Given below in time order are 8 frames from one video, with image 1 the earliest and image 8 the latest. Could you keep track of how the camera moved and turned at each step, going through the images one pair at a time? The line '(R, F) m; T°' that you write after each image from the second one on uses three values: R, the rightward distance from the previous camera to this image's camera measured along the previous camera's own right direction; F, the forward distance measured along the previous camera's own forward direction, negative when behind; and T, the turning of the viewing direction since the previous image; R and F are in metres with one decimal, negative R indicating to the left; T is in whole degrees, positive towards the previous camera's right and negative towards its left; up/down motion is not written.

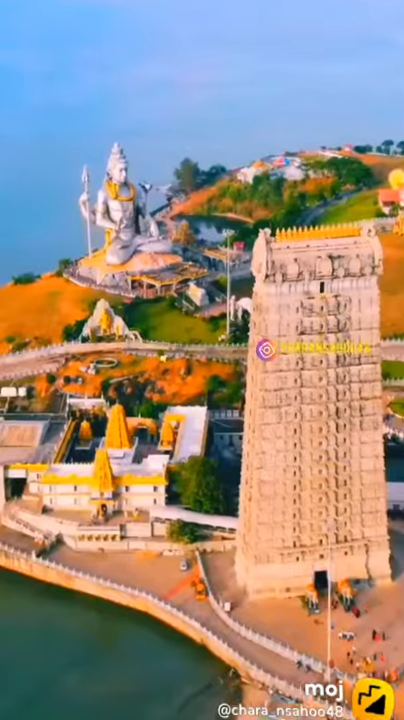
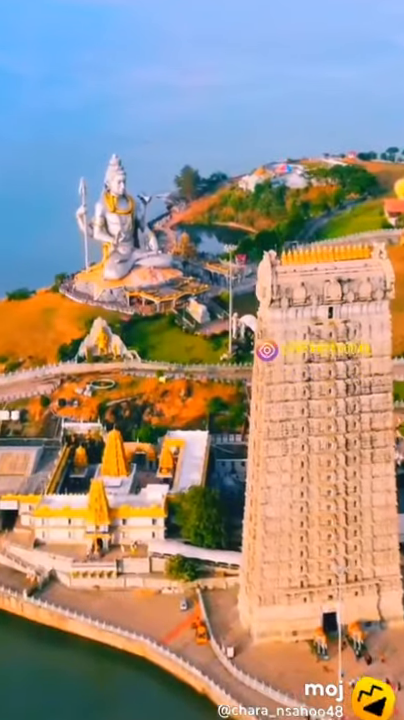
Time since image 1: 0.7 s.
(0.0, +1.3) m; 0°
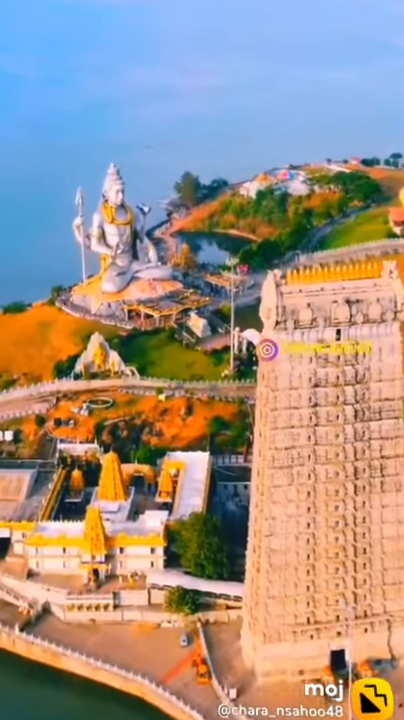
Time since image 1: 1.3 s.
(0.0, +1.1) m; 0°
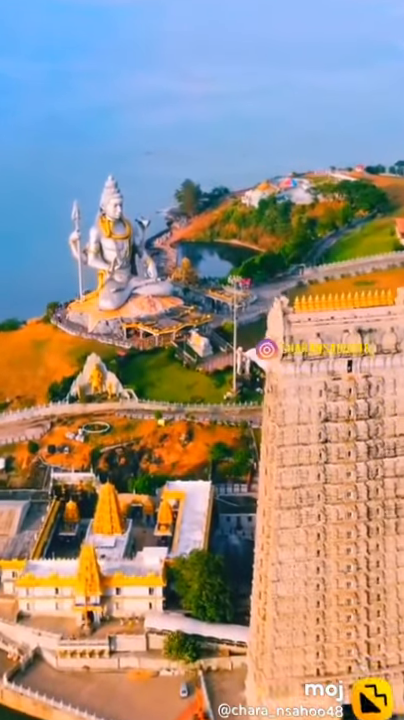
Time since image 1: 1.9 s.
(0.0, +1.4) m; 0°
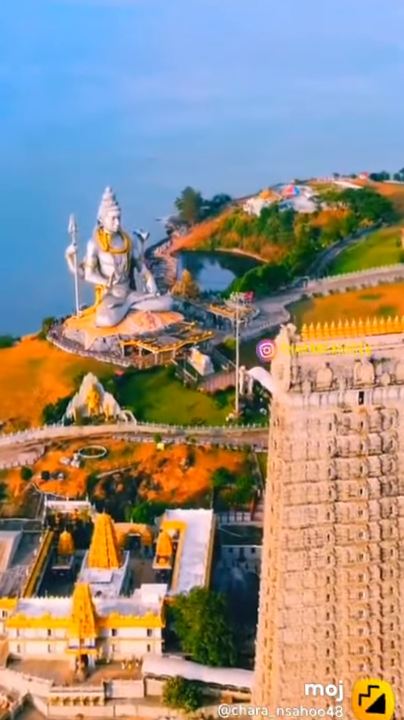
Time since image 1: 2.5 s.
(0.0, +1.3) m; 0°
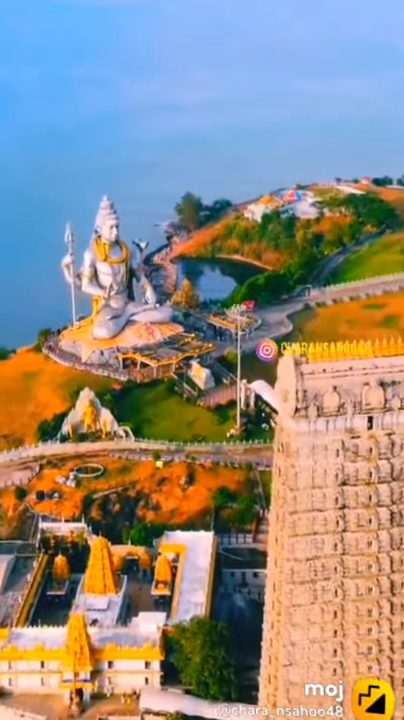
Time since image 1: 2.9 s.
(0.0, +0.9) m; 0°
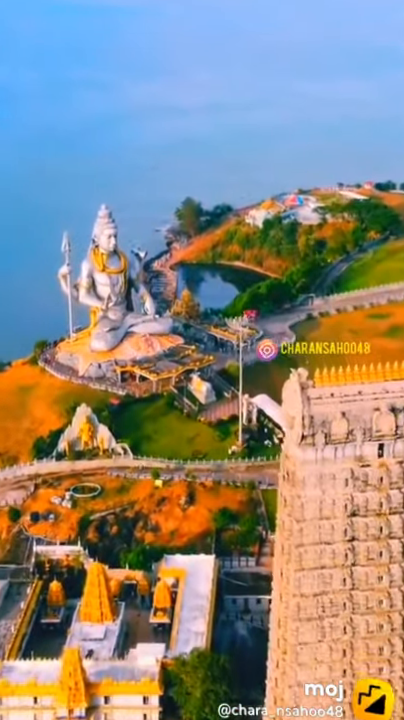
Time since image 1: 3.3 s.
(0.0, +0.9) m; 0°
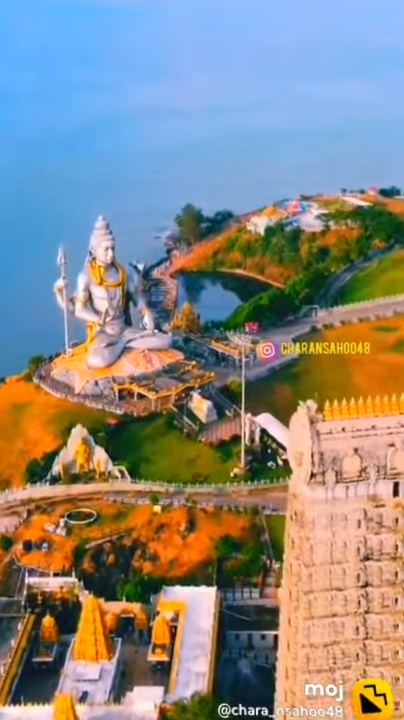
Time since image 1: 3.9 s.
(0.0, +1.2) m; 0°
